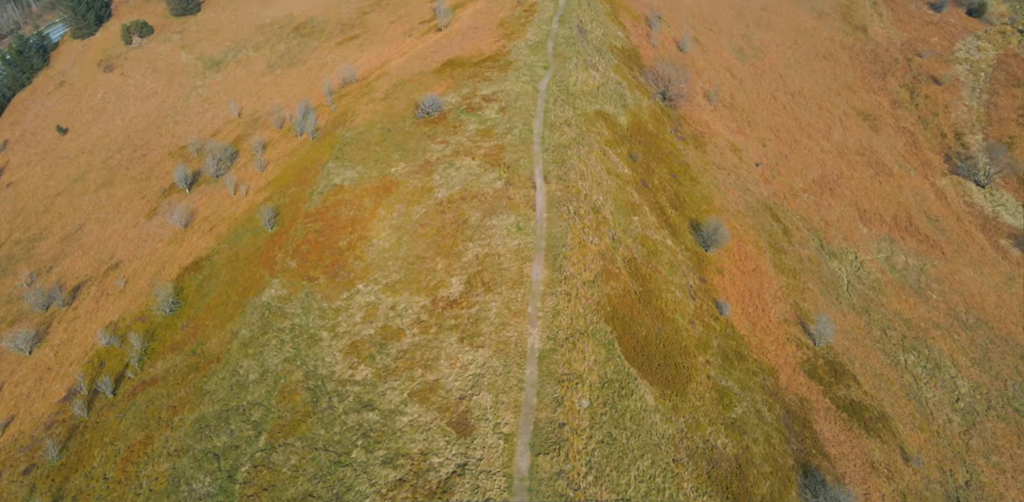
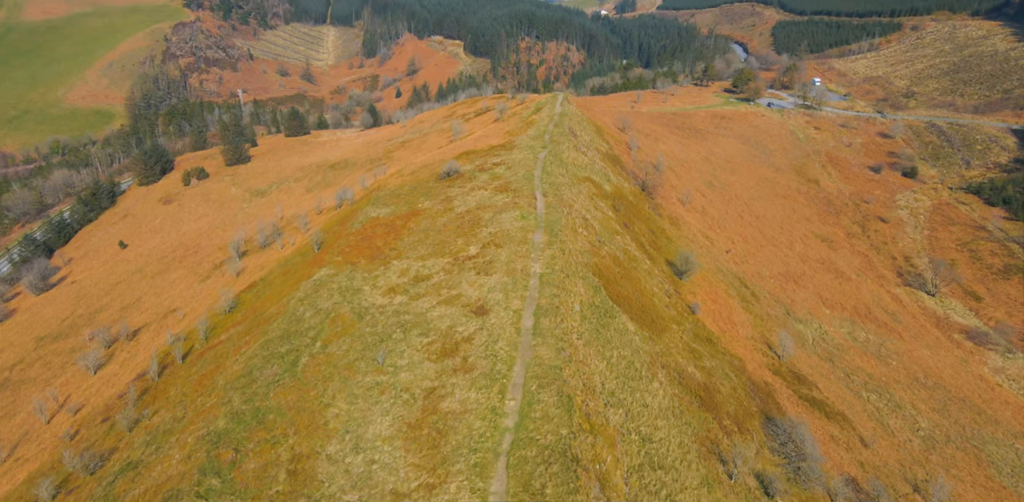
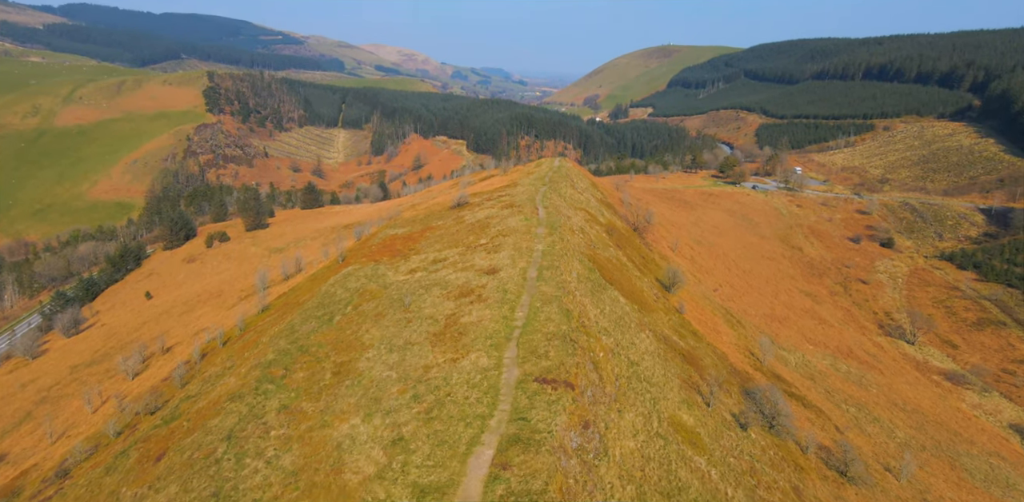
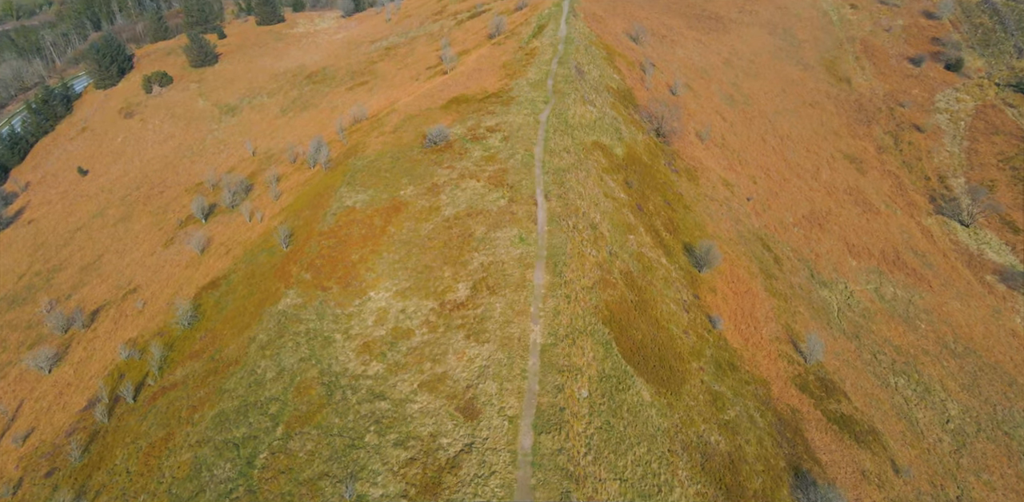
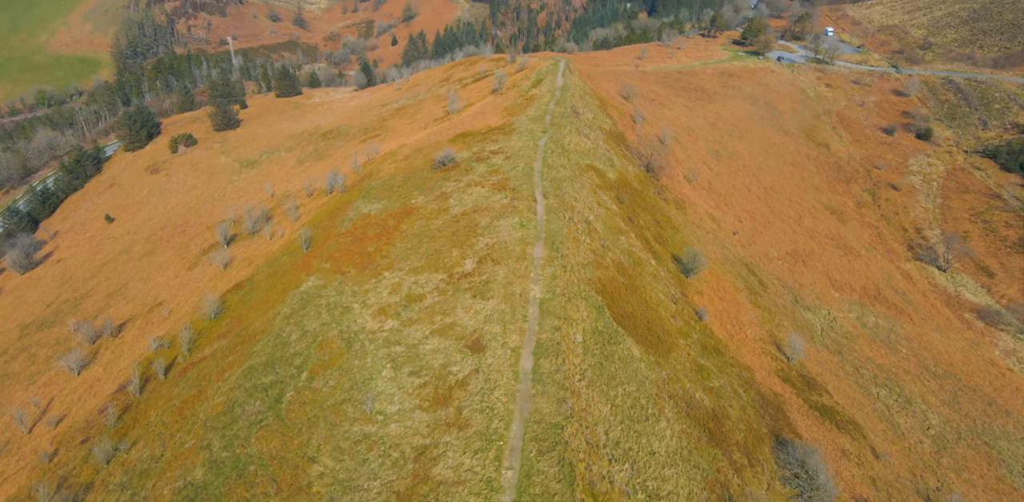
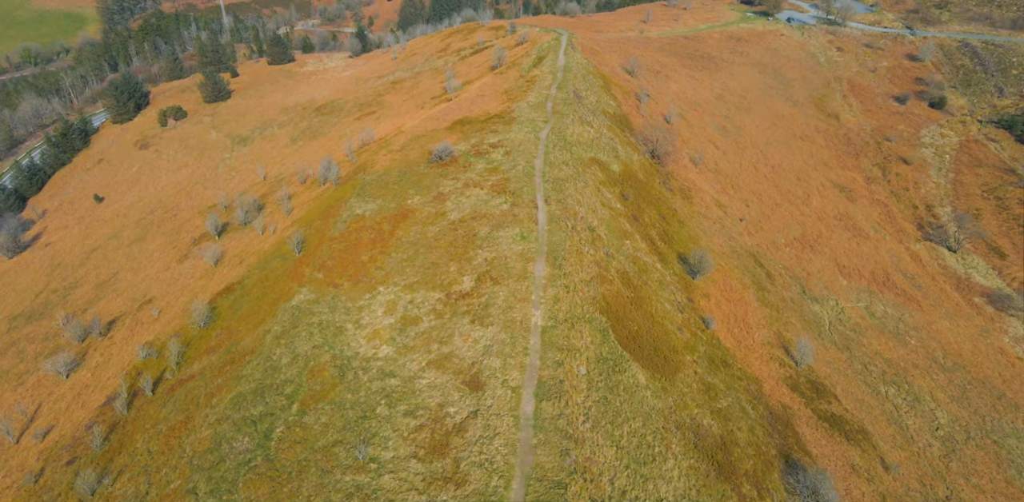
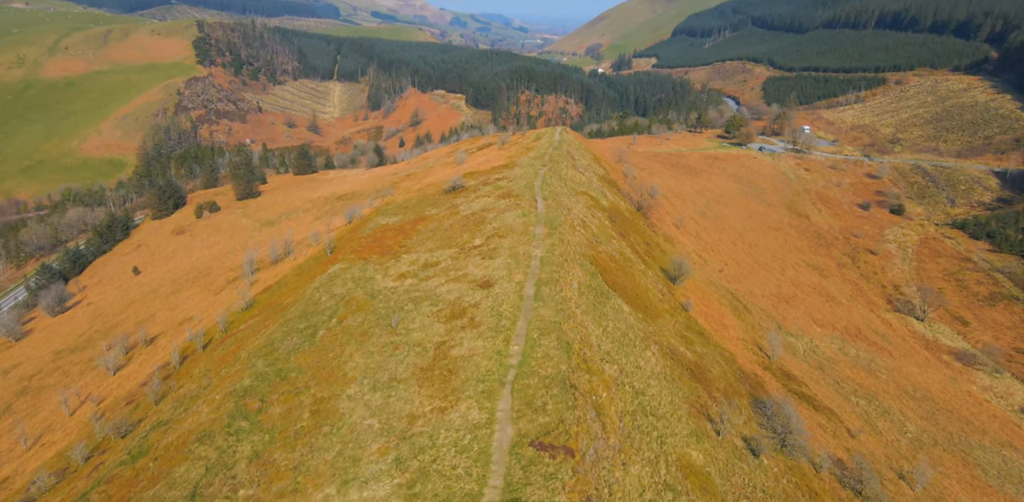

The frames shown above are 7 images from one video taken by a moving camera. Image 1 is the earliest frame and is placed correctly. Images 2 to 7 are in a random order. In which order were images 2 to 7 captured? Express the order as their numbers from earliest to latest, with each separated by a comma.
4, 6, 5, 2, 7, 3
